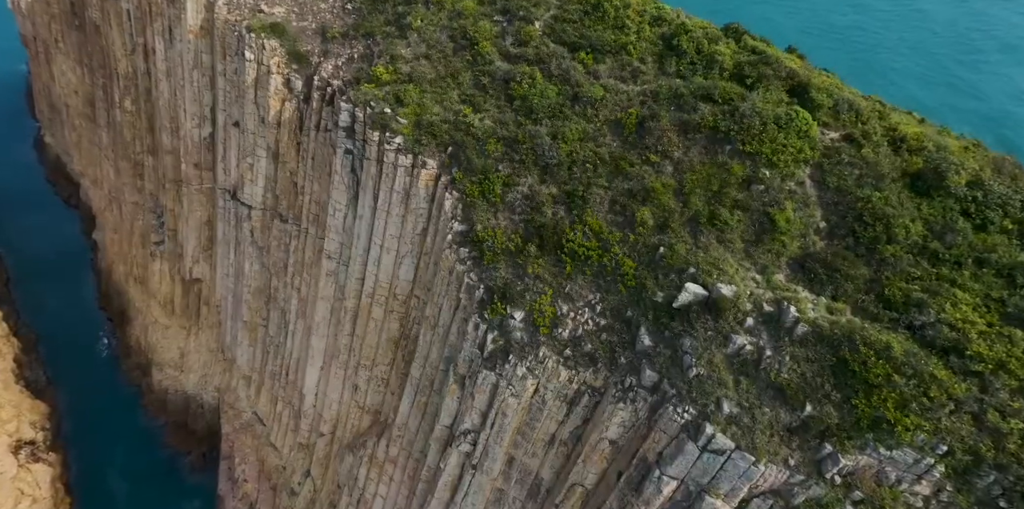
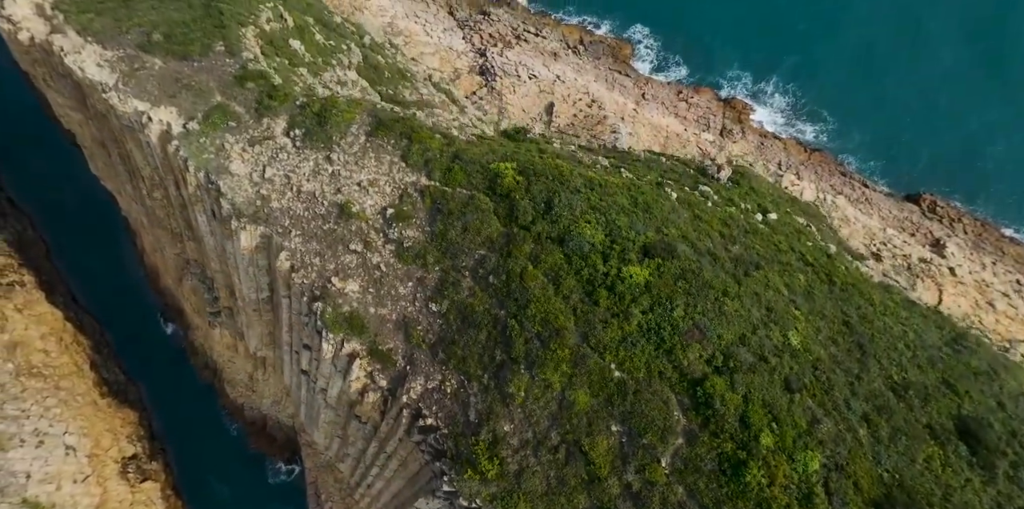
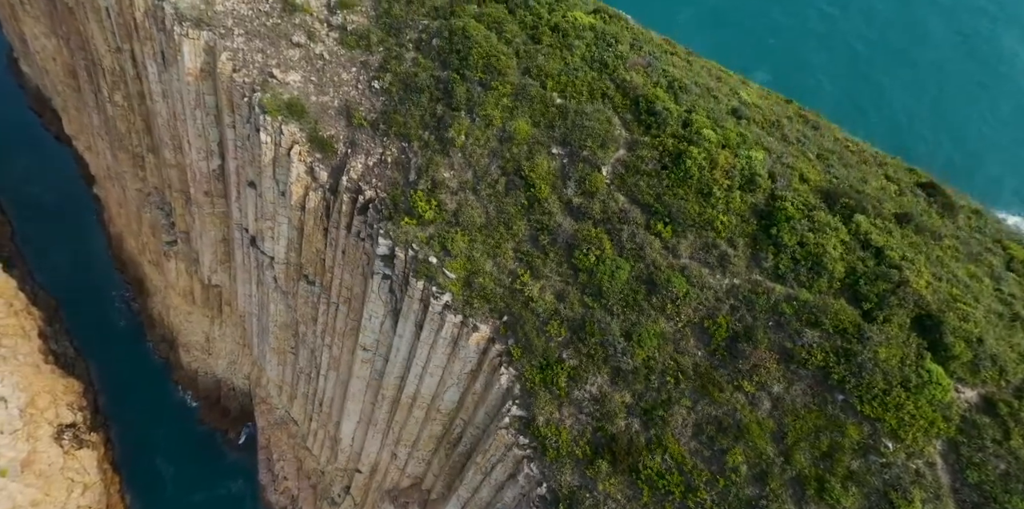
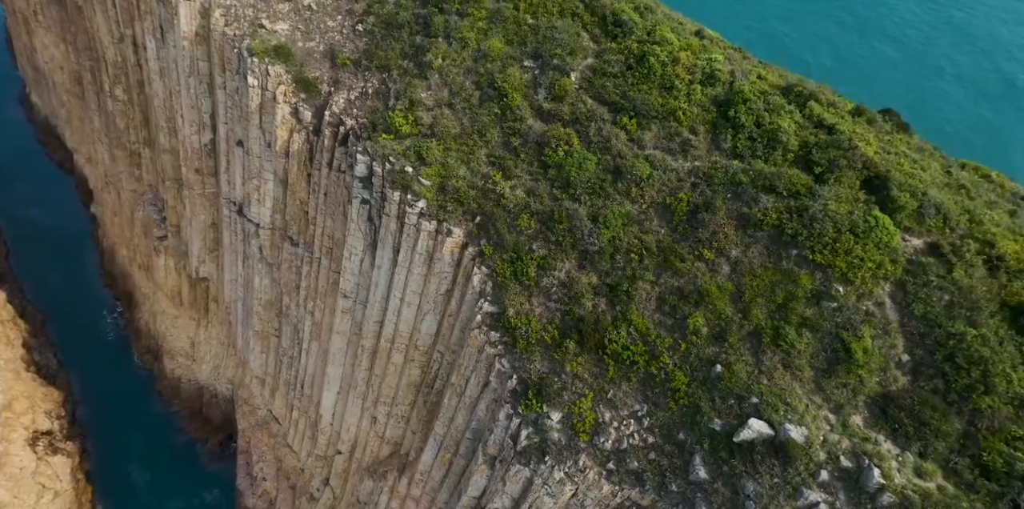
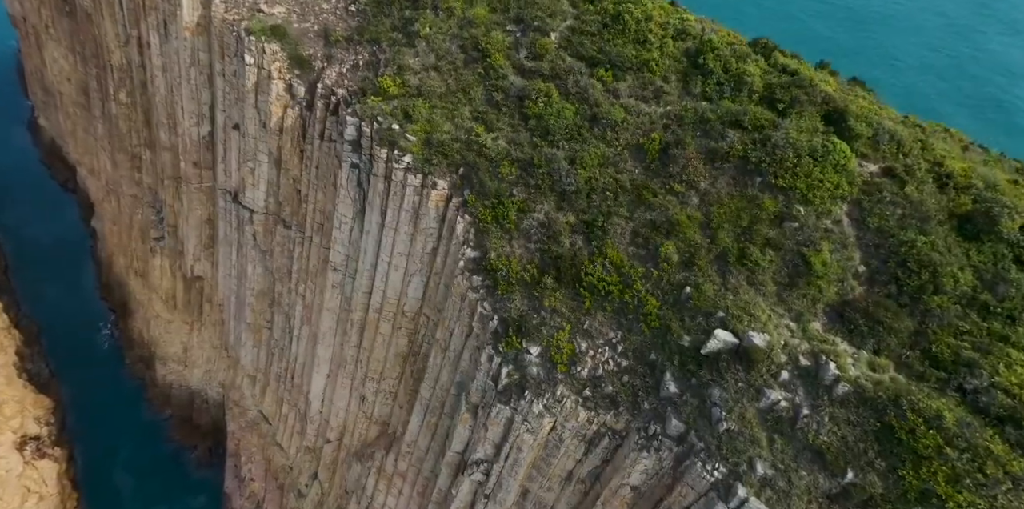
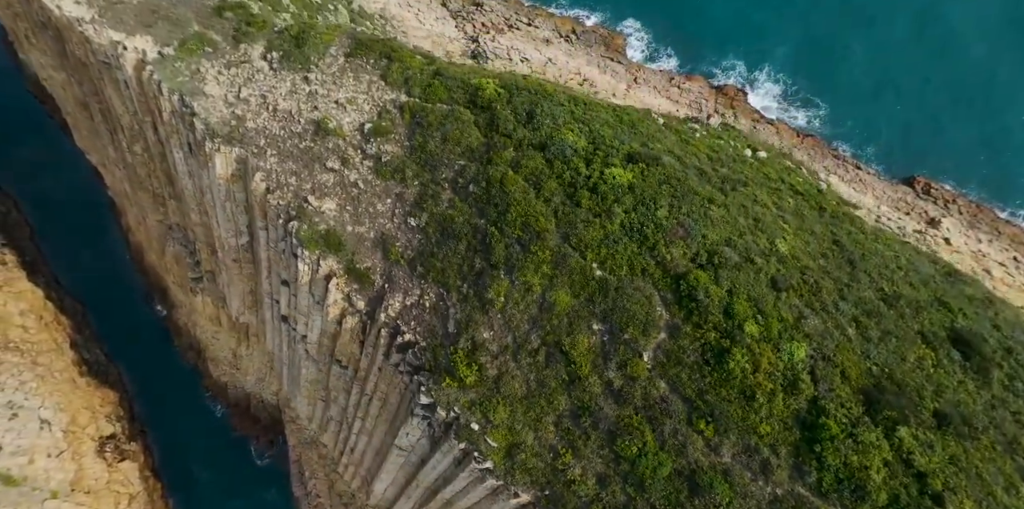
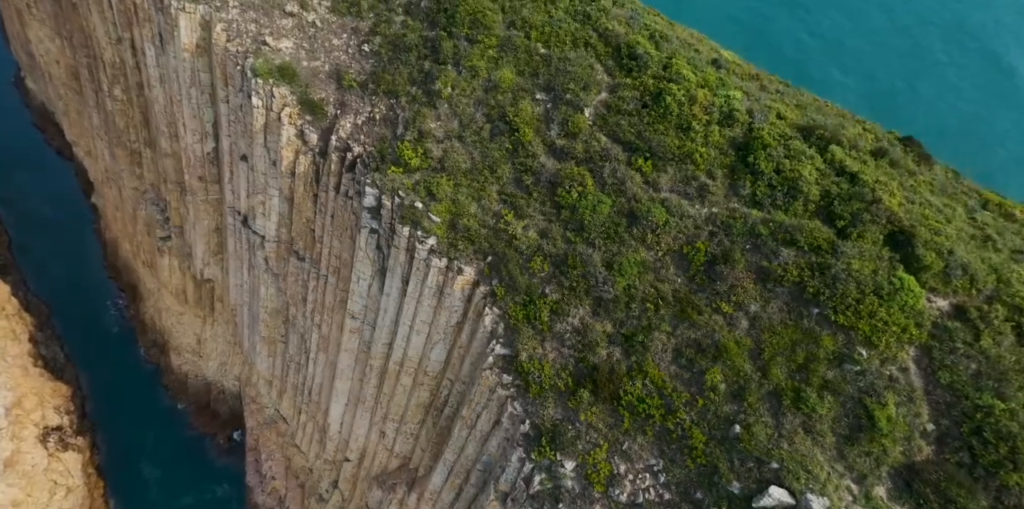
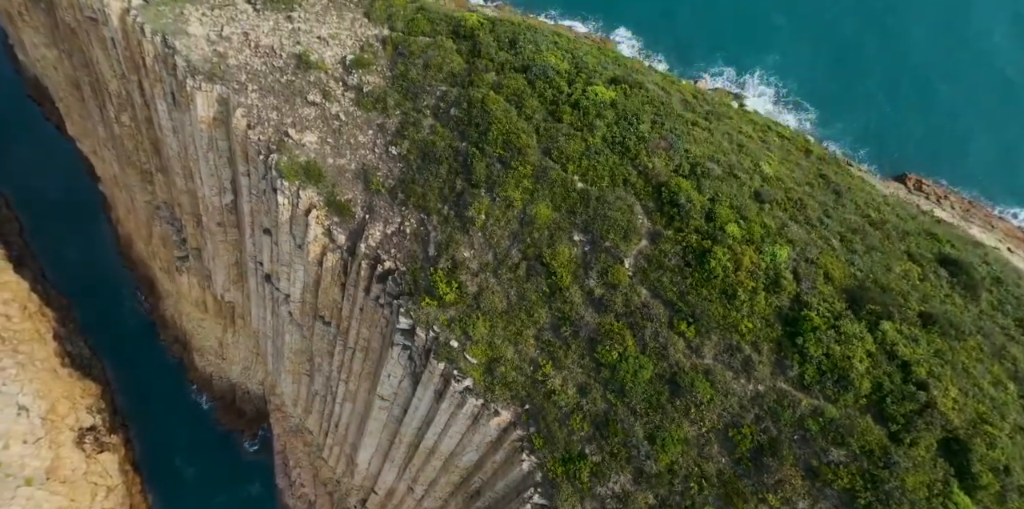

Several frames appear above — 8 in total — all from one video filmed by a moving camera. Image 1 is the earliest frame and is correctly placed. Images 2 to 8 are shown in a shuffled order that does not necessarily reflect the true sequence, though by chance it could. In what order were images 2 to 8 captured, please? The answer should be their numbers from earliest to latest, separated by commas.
5, 4, 7, 3, 8, 6, 2
